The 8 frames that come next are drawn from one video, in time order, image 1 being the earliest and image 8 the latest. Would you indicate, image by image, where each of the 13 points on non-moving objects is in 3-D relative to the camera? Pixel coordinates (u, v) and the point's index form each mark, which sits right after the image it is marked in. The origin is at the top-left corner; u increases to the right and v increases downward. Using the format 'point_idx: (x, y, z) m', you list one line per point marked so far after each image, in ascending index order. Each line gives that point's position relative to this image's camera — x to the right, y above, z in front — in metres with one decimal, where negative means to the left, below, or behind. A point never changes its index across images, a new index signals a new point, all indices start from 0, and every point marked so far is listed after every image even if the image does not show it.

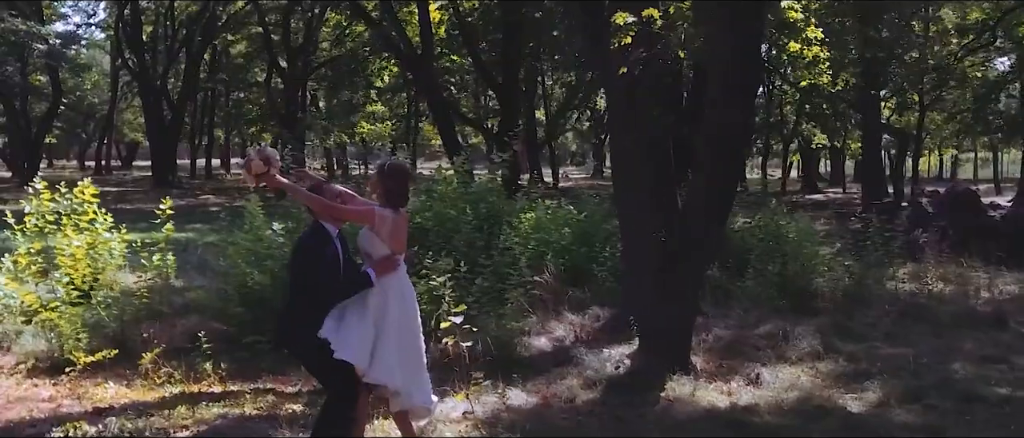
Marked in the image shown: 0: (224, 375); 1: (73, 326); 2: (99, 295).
0: (-1.8, -1.0, +6.5) m
1: (-3.0, -0.7, +7.0) m
2: (-3.0, -0.6, +7.4) m
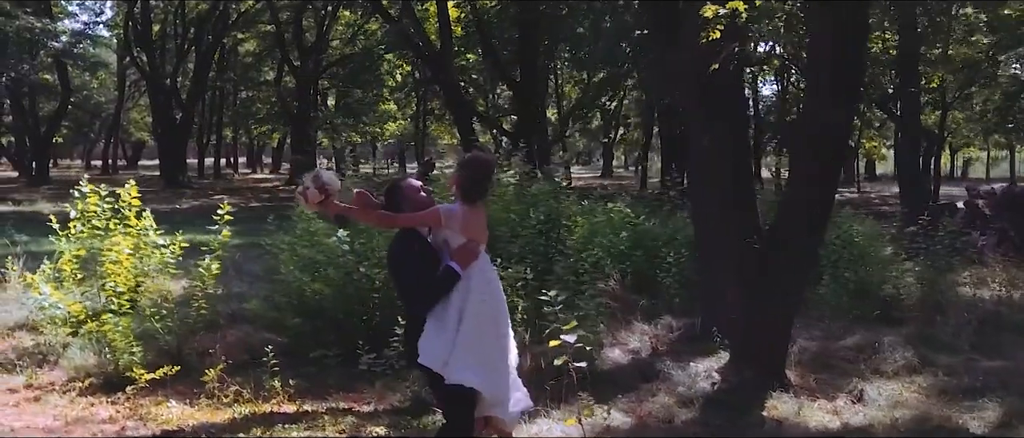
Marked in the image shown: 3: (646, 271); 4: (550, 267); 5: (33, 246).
0: (-1.3, -1.0, +6.0) m
1: (-2.5, -0.8, +6.6) m
2: (-2.5, -0.6, +6.9) m
3: (+1.2, -0.5, +9.5) m
4: (+0.3, -0.3, +8.2) m
5: (-6.4, -0.4, +14.0) m
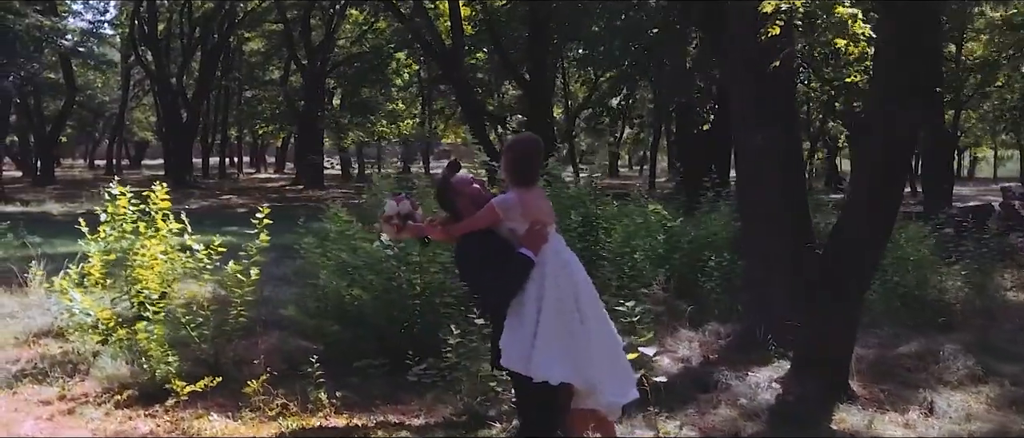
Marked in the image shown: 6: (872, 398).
0: (-1.0, -1.0, +5.7) m
1: (-2.2, -0.8, +6.3) m
2: (-2.1, -0.6, +6.7) m
3: (+1.6, -0.5, +9.2) m
4: (+0.6, -0.4, +8.0) m
5: (-6.1, -0.4, +13.7) m
6: (+2.2, -1.1, +6.3) m
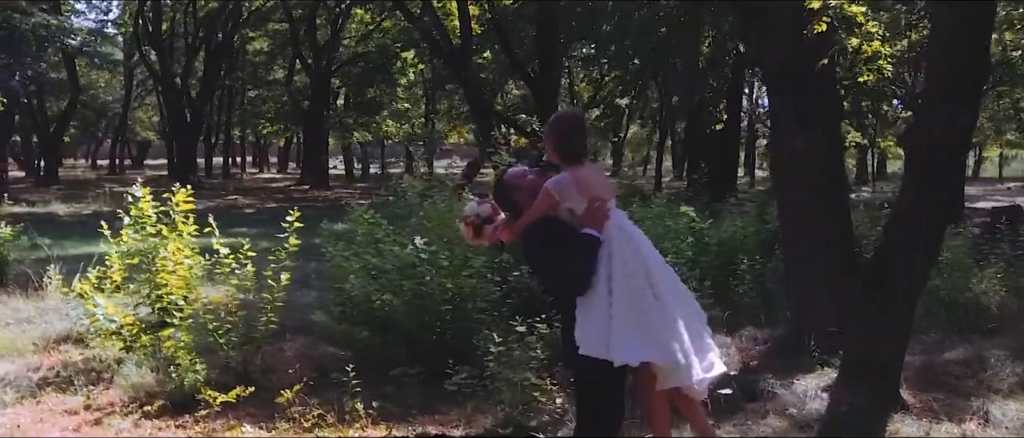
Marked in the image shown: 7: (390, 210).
0: (-0.7, -1.1, +5.5) m
1: (-1.9, -0.8, +6.1) m
2: (-1.9, -0.6, +6.5) m
3: (+1.8, -0.5, +9.0) m
4: (+0.9, -0.4, +7.8) m
5: (-5.9, -0.4, +13.5) m
6: (+2.4, -1.1, +6.1) m
7: (-1.0, +0.1, +8.7) m
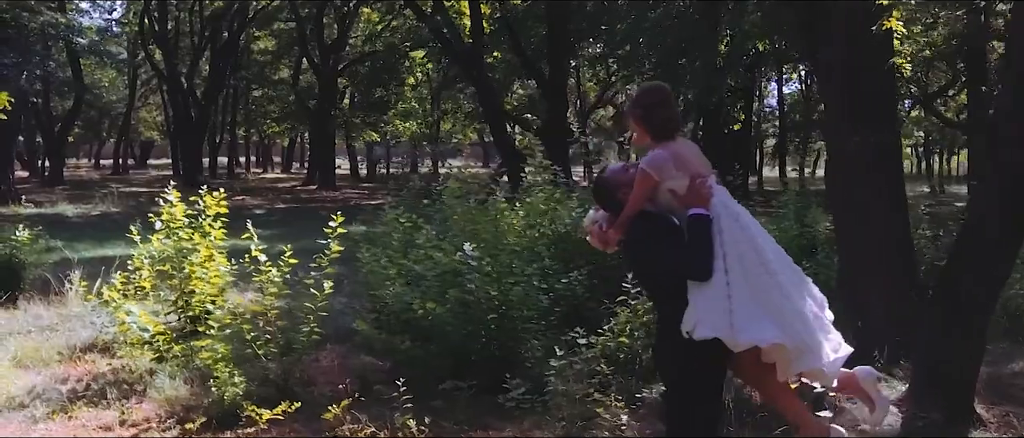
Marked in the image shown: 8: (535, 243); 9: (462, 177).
0: (-0.4, -1.1, +5.3) m
1: (-1.6, -0.9, +5.8) m
2: (-1.6, -0.7, +6.2) m
3: (+2.1, -0.6, +8.7) m
4: (+1.2, -0.4, +7.5) m
5: (-5.6, -0.4, +13.2) m
6: (+2.7, -1.2, +5.8) m
7: (-0.7, 0.0, +8.4) m
8: (+0.2, -0.2, +7.5) m
9: (-0.5, +0.4, +10.4) m
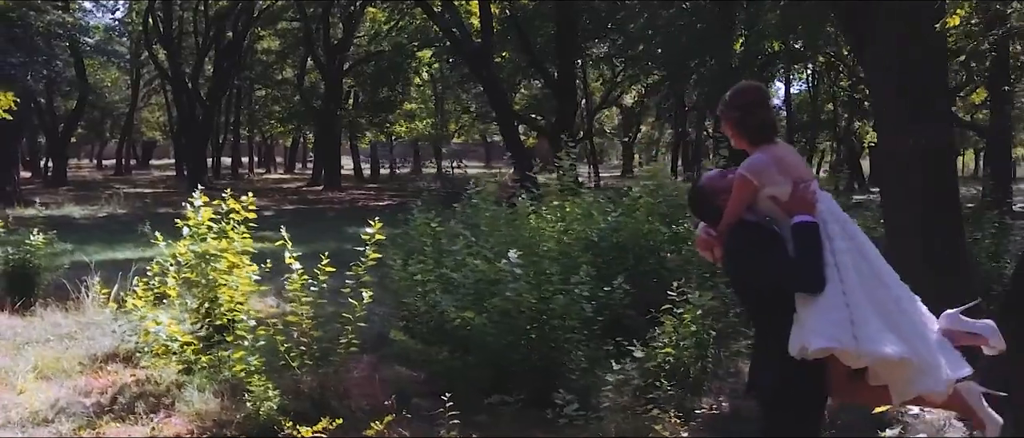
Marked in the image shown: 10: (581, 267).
0: (-0.2, -1.1, +5.0) m
1: (-1.4, -0.9, +5.6) m
2: (-1.3, -0.7, +5.9) m
3: (+2.4, -0.6, +8.4) m
4: (+1.4, -0.5, +7.2) m
5: (-5.3, -0.5, +13.0) m
6: (+3.0, -1.2, +5.5) m
7: (-0.4, 0.0, +8.1) m
8: (+0.4, -0.2, +7.3) m
9: (-0.3, +0.4, +10.1) m
10: (+0.5, -0.3, +6.9) m
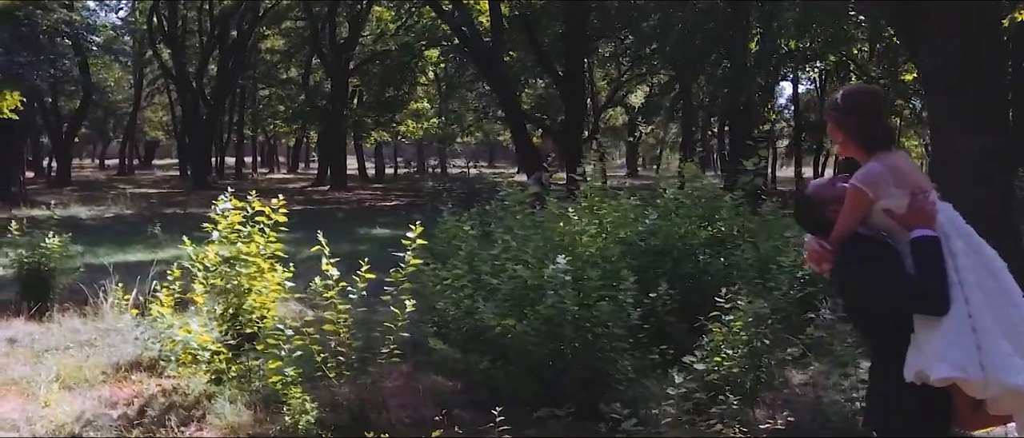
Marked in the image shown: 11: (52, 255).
0: (+0.1, -1.1, +4.7) m
1: (-1.1, -0.9, +5.3) m
2: (-1.1, -0.7, +5.7) m
3: (+2.6, -0.6, +8.2) m
4: (+1.7, -0.5, +7.0) m
5: (-5.1, -0.5, +12.7) m
6: (+3.2, -1.2, +5.3) m
7: (-0.2, 0.0, +7.9) m
8: (+0.7, -0.2, +7.0) m
9: (0.0, +0.4, +9.8) m
10: (+0.7, -0.3, +6.7) m
11: (-4.0, -0.3, +8.9) m
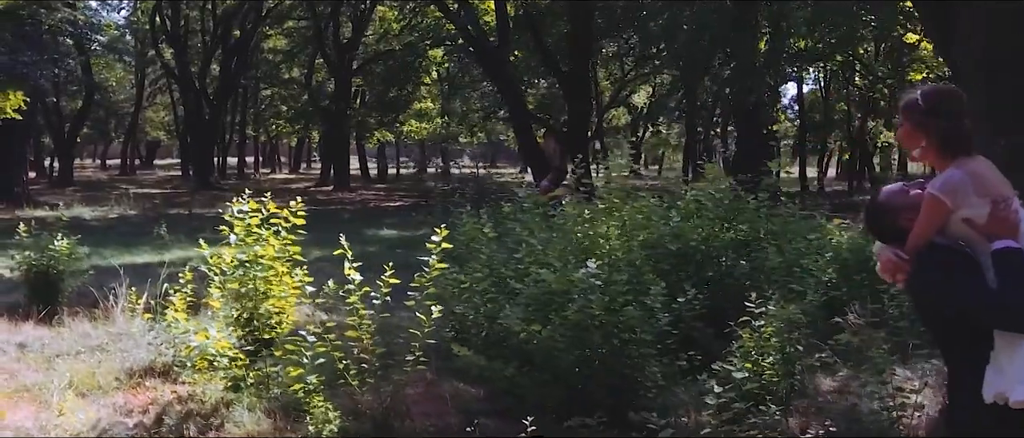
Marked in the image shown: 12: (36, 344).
0: (+0.2, -1.2, +4.6) m
1: (-1.0, -0.9, +5.2) m
2: (-1.0, -0.7, +5.5) m
3: (+2.7, -0.6, +8.0) m
4: (+1.8, -0.5, +6.8) m
5: (-4.9, -0.5, +12.5) m
6: (+3.4, -1.2, +5.1) m
7: (-0.1, 0.0, +7.7) m
8: (+0.8, -0.2, +6.9) m
9: (+0.1, +0.4, +9.7) m
10: (+0.9, -0.4, +6.5) m
11: (-3.9, -0.3, +8.8) m
12: (-3.3, -0.9, +7.2) m
